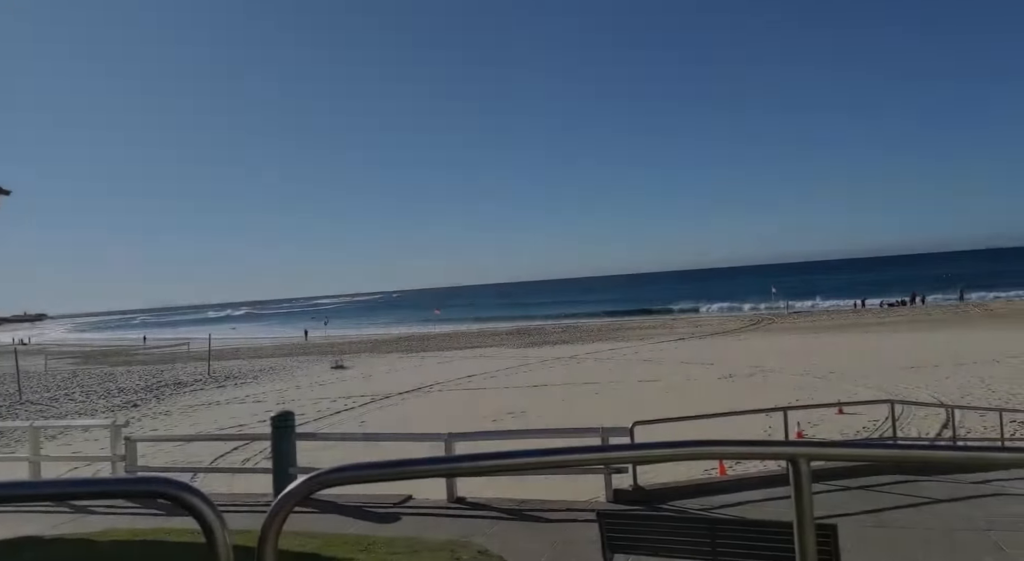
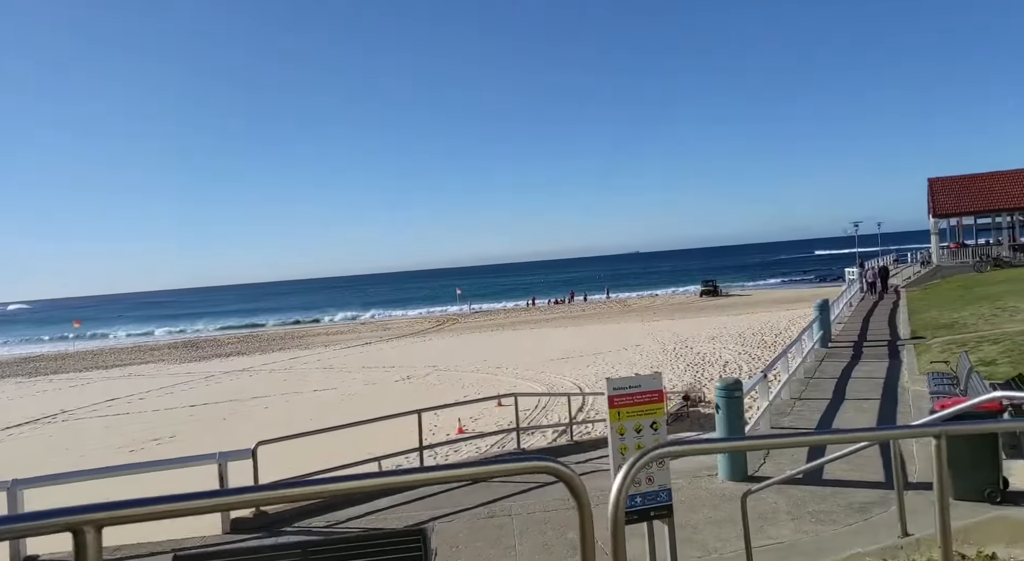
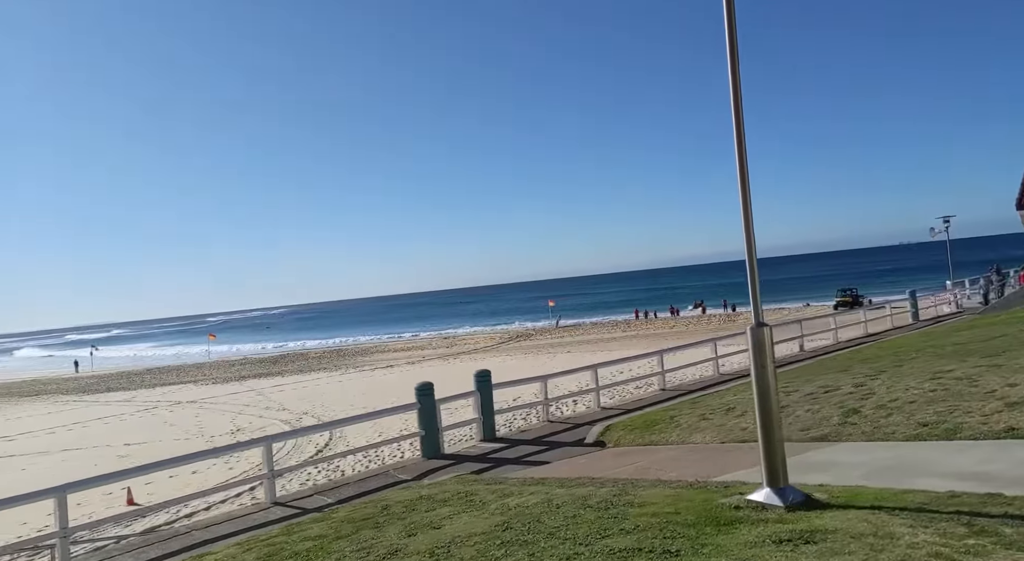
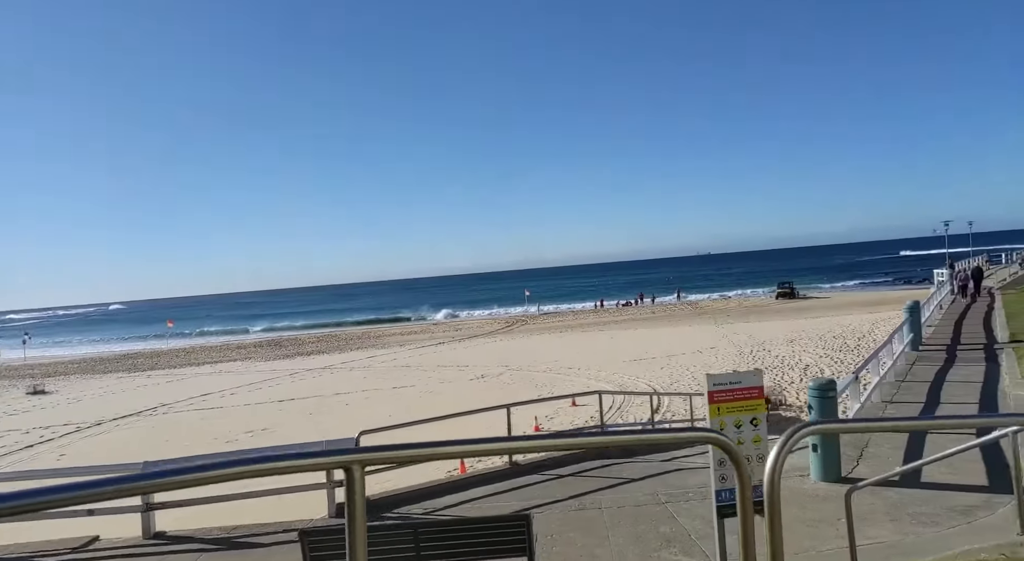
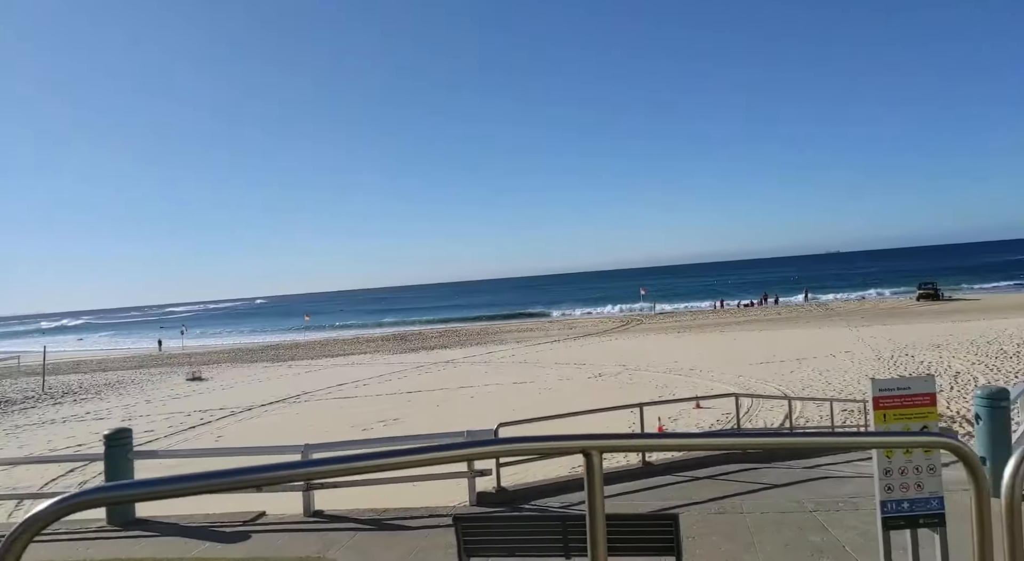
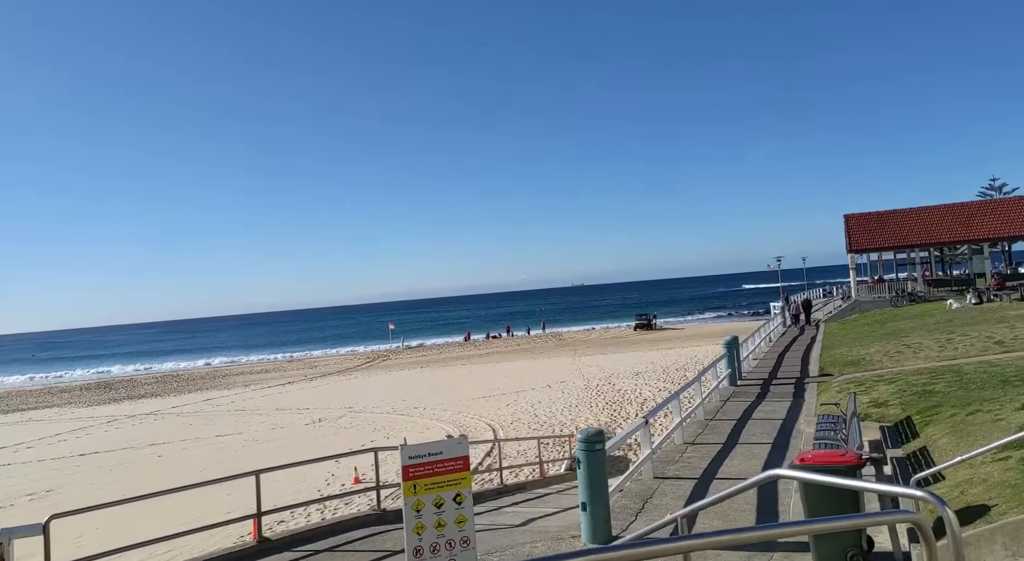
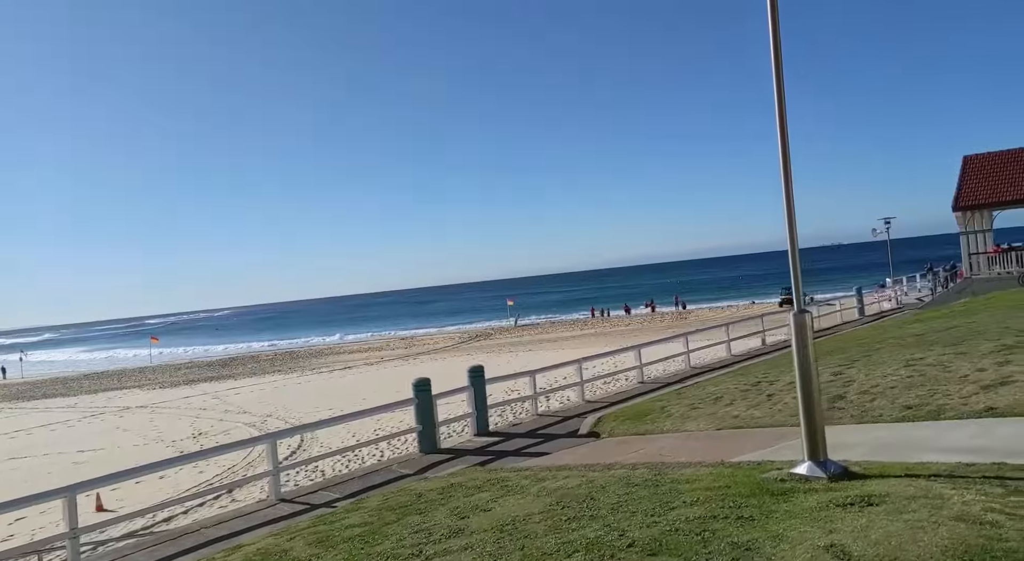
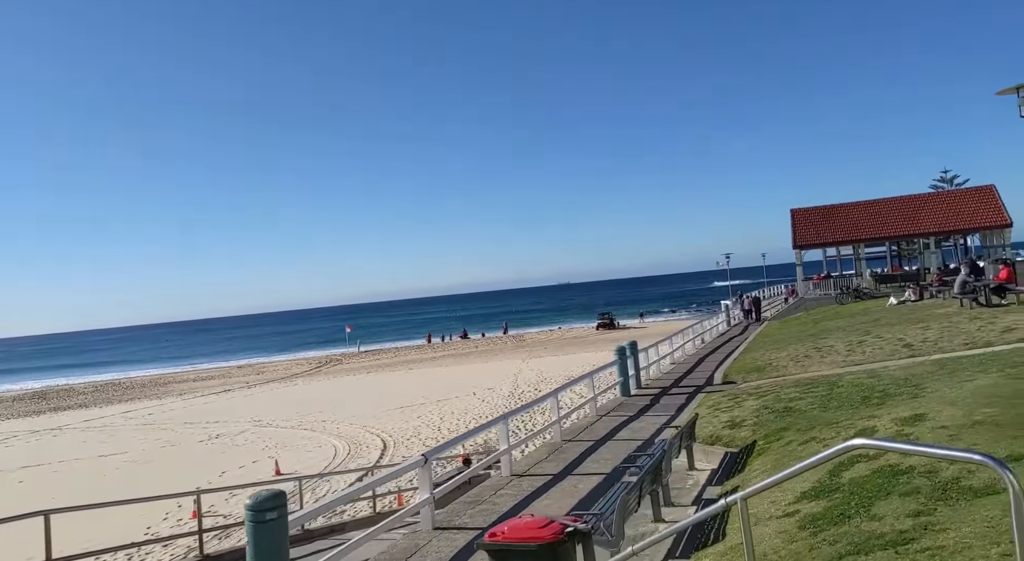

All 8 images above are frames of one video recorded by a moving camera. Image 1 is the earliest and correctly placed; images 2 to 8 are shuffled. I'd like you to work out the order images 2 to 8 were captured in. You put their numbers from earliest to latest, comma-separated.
5, 4, 2, 6, 8, 7, 3
